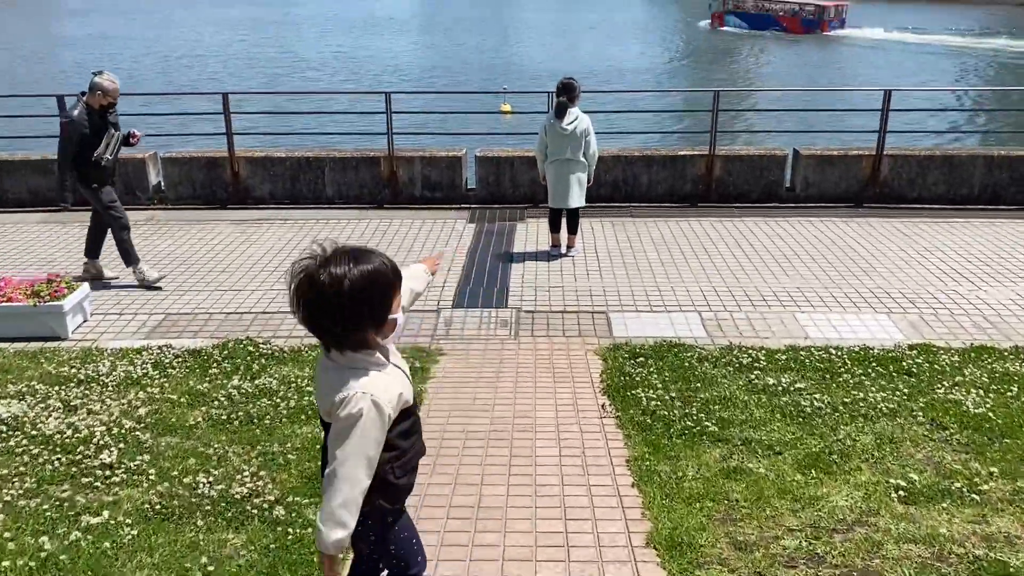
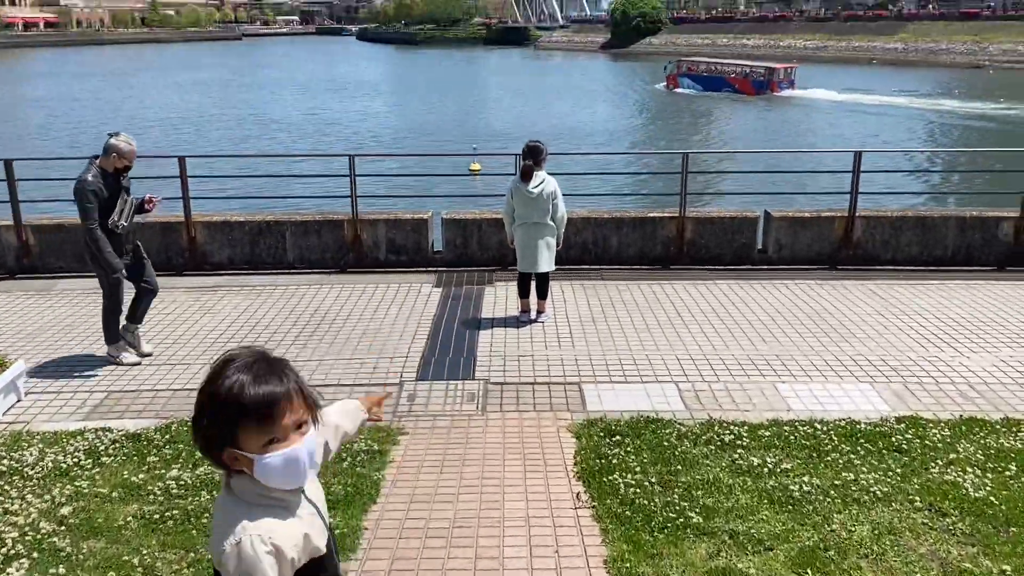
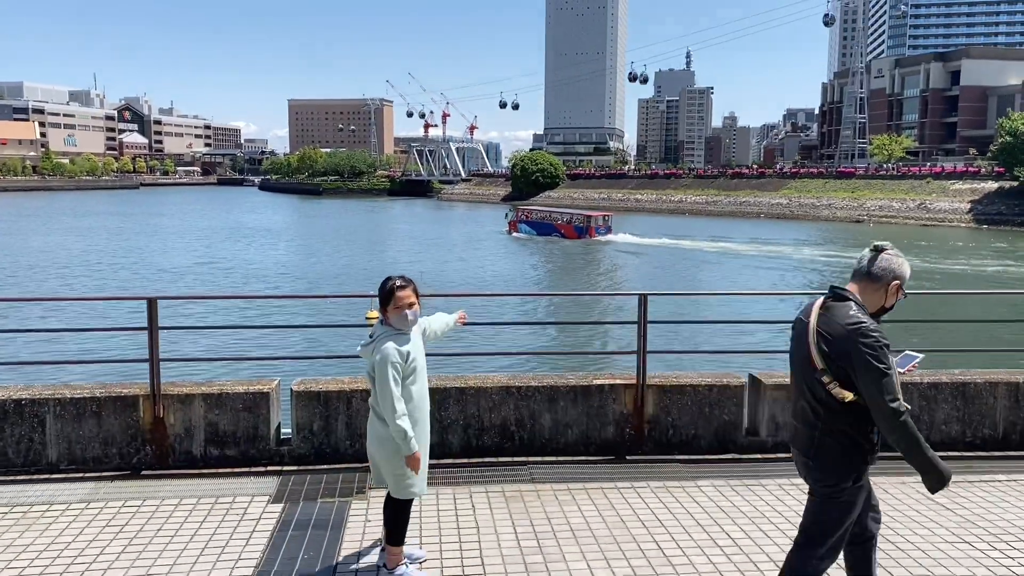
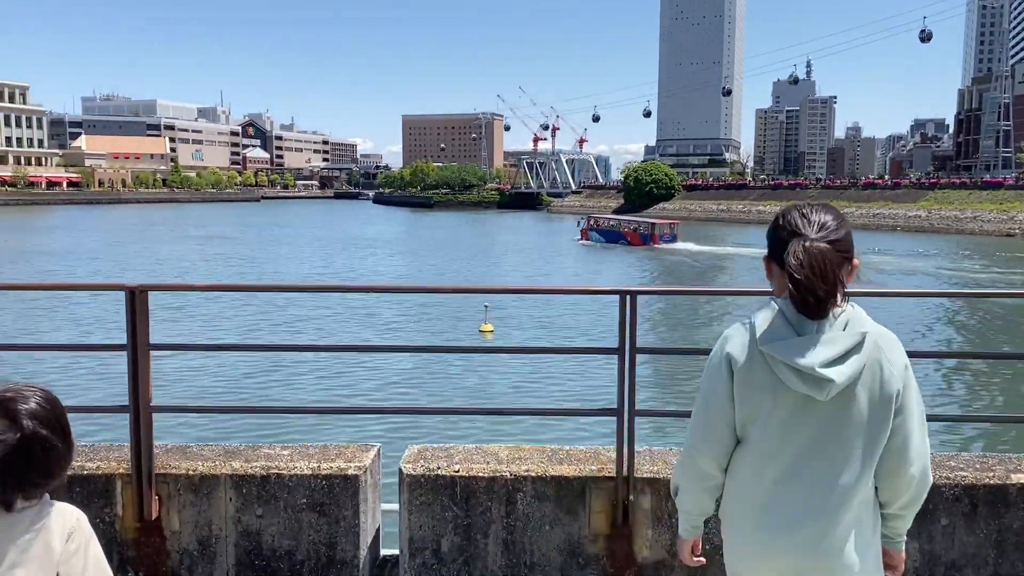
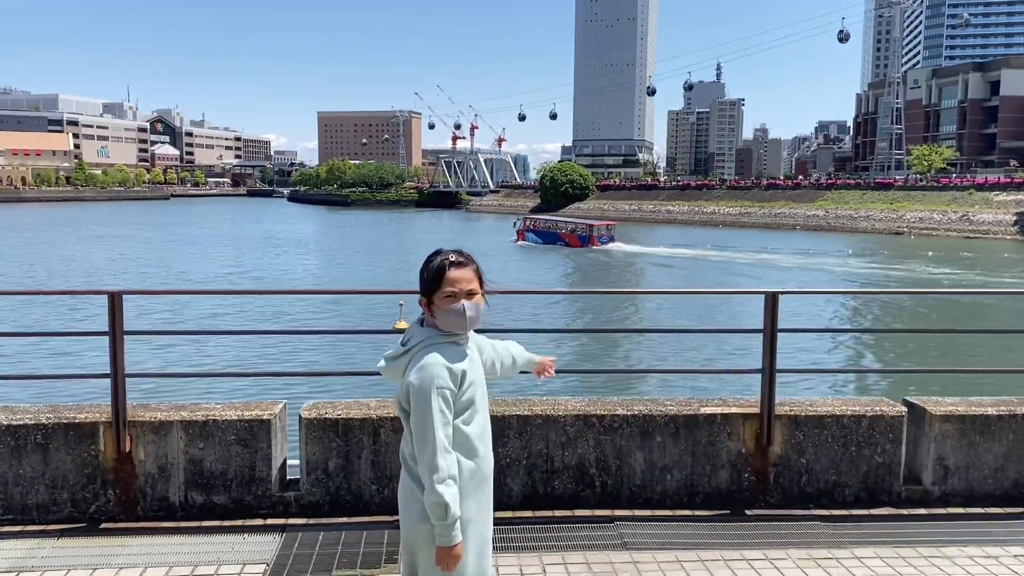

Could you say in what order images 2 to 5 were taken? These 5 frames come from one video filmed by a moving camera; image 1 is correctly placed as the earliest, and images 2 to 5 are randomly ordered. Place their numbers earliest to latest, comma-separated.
2, 3, 5, 4
